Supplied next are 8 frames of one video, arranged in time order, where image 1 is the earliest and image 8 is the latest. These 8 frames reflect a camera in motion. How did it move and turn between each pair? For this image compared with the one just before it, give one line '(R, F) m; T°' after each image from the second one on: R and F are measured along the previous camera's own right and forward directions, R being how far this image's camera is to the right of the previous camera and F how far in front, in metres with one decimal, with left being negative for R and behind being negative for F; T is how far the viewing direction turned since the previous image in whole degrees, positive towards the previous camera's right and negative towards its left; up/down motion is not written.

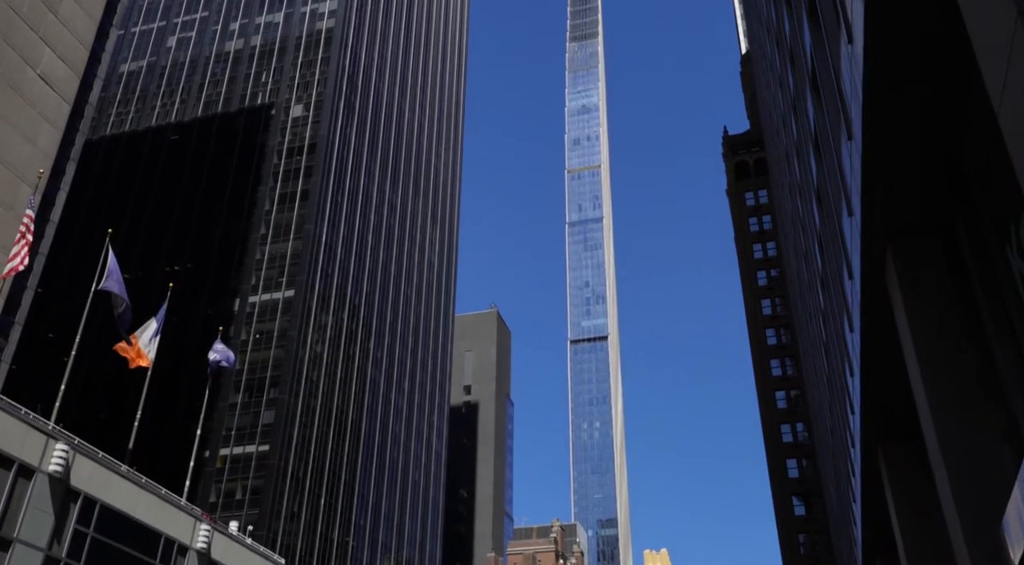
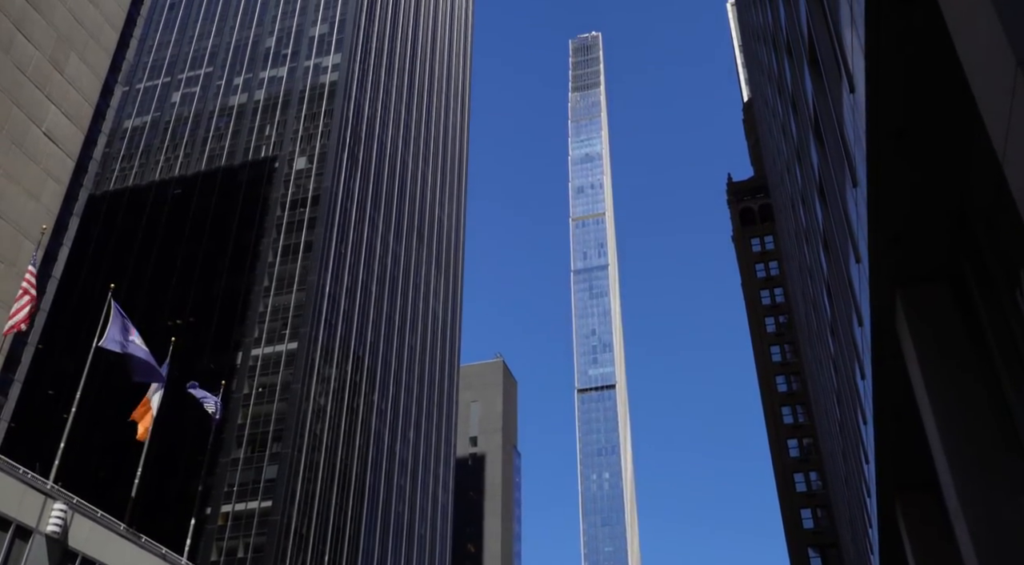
(+0.2, +0.6) m; 0°
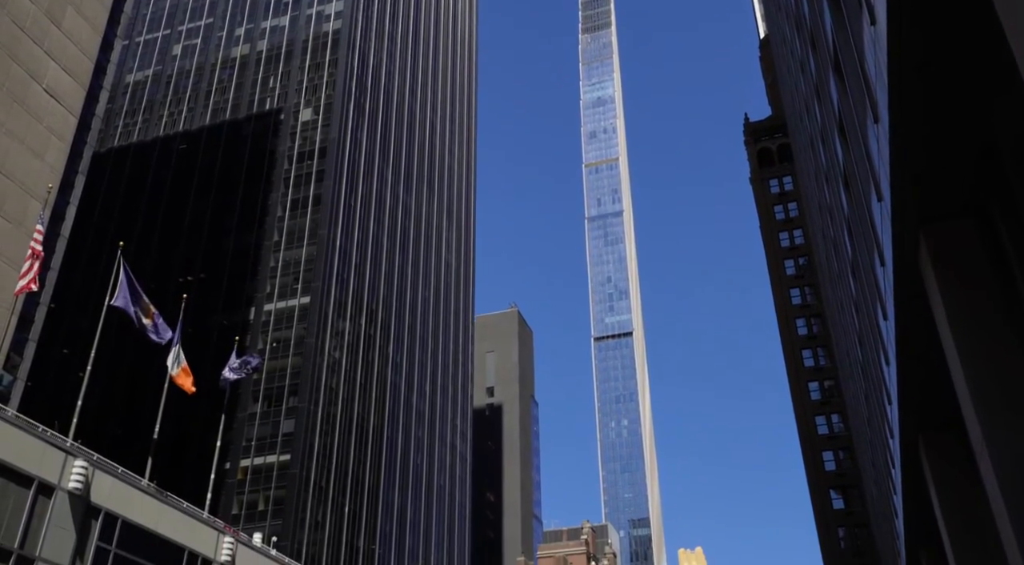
(+0.3, +0.9) m; -1°
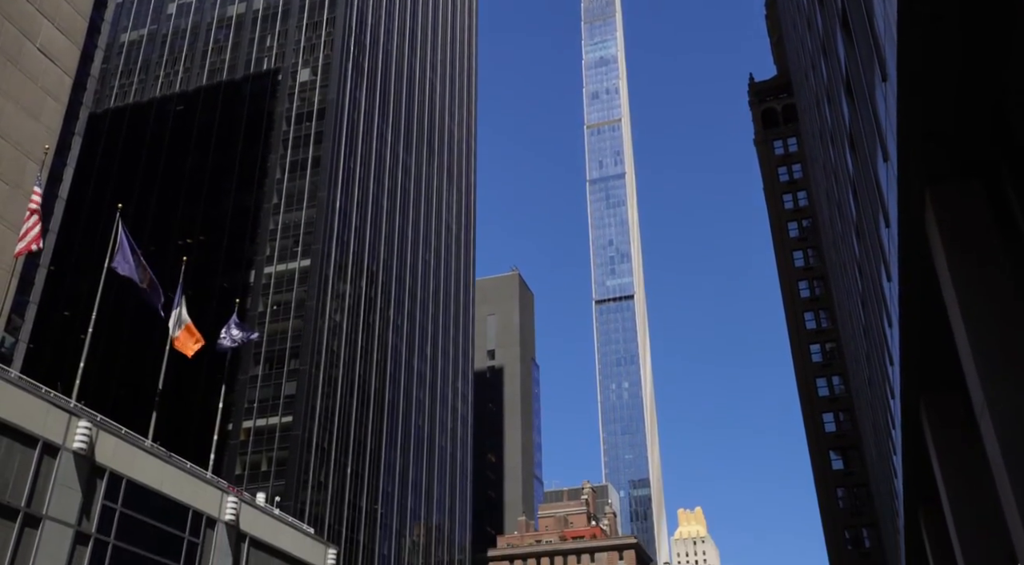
(0.0, +0.3) m; 0°
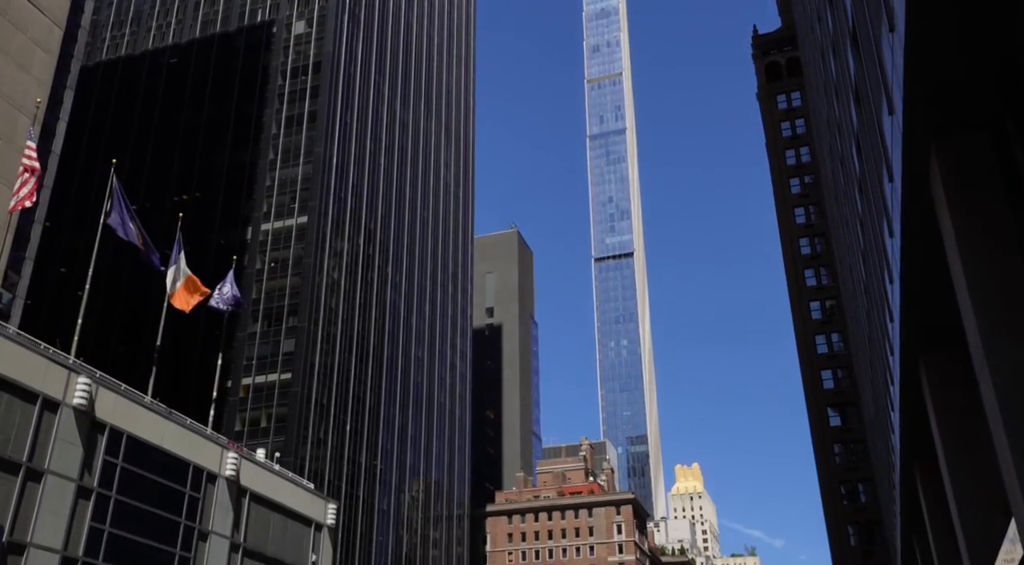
(0.0, +0.3) m; 0°
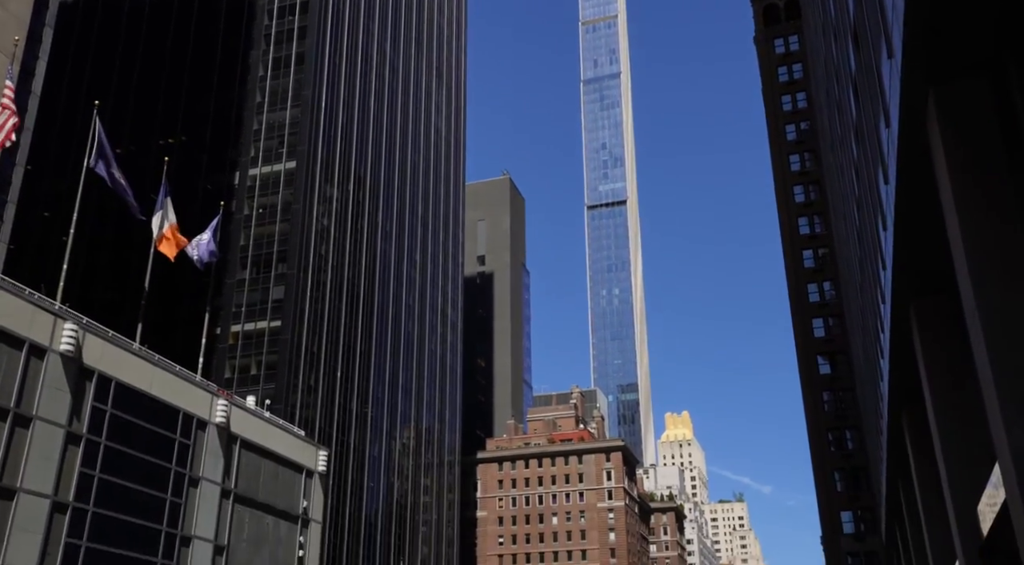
(+0.1, +0.6) m; 0°
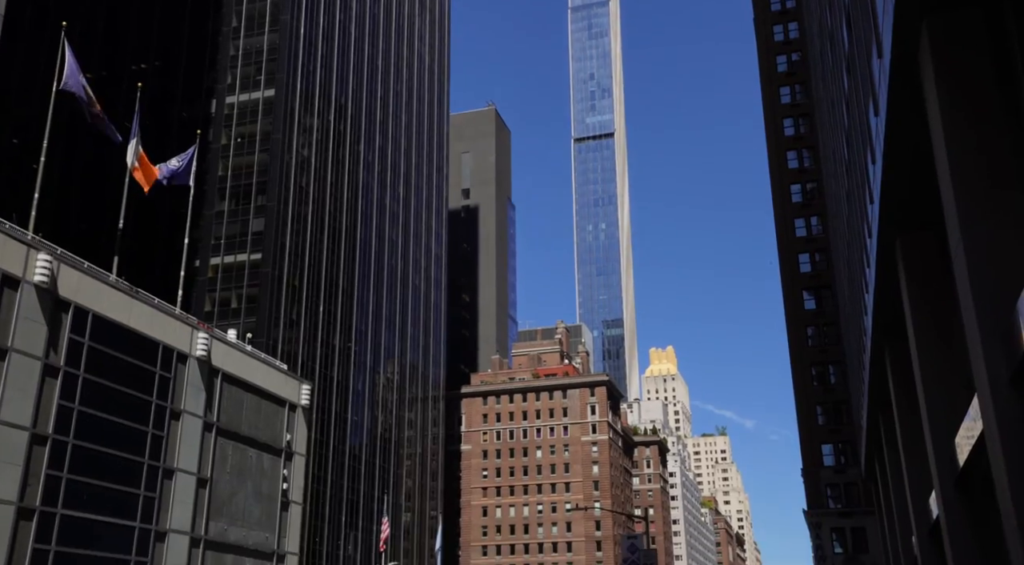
(+0.3, +0.8) m; +1°
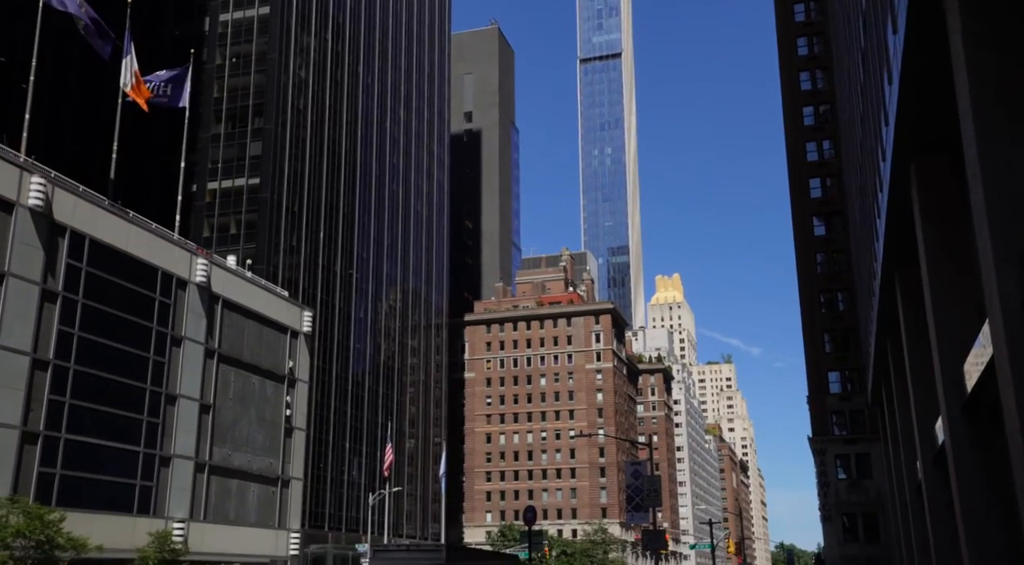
(+0.3, +1.1) m; 0°
